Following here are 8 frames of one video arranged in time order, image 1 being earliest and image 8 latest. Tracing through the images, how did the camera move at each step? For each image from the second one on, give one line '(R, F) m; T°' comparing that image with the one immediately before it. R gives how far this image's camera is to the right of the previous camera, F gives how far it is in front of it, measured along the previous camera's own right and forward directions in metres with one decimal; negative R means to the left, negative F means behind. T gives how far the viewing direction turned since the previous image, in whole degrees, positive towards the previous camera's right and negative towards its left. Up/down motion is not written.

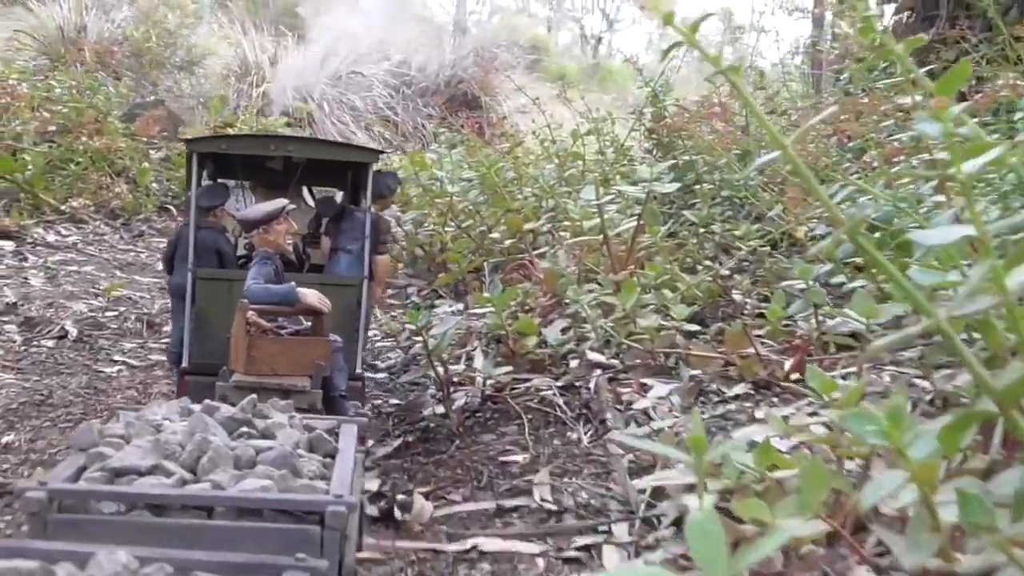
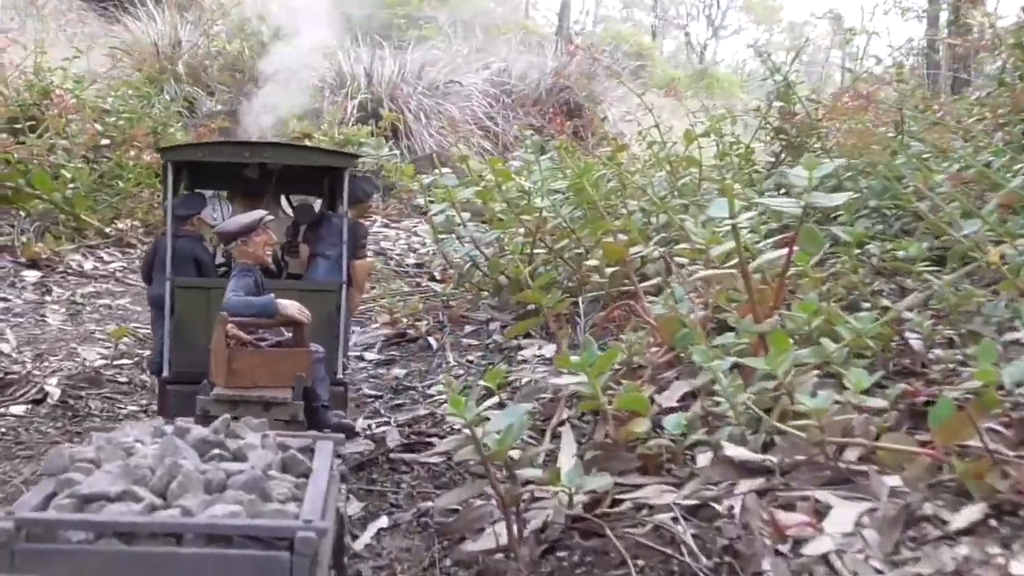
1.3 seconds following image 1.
(0.0, +1.5) m; -4°
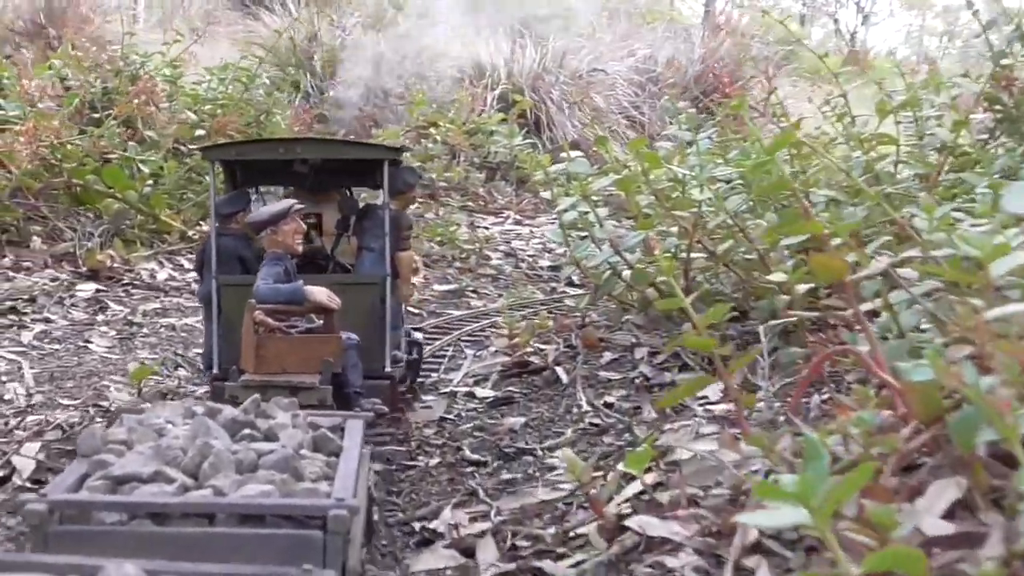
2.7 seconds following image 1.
(0.0, +1.5) m; -5°
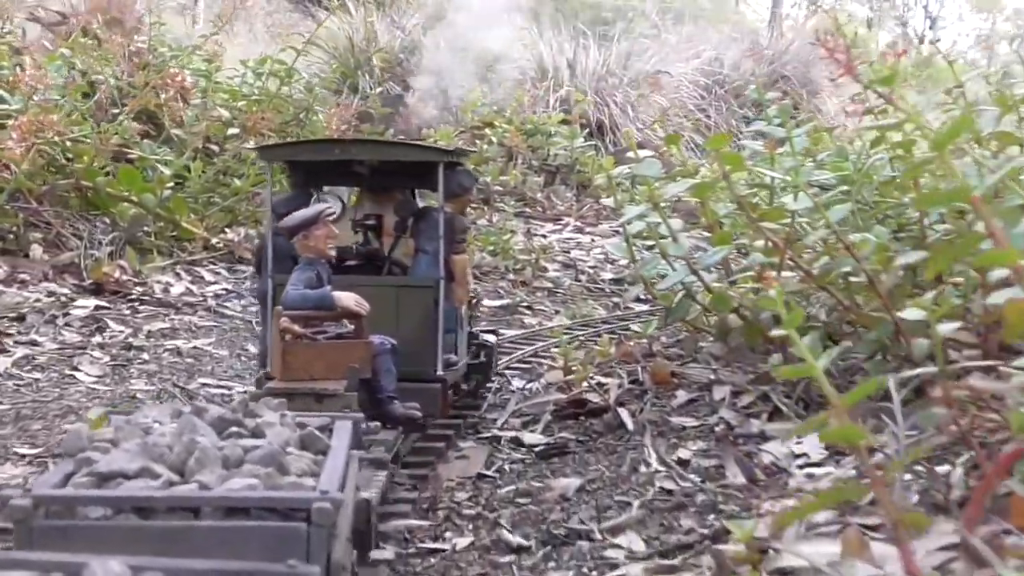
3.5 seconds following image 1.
(0.0, +0.9) m; -2°
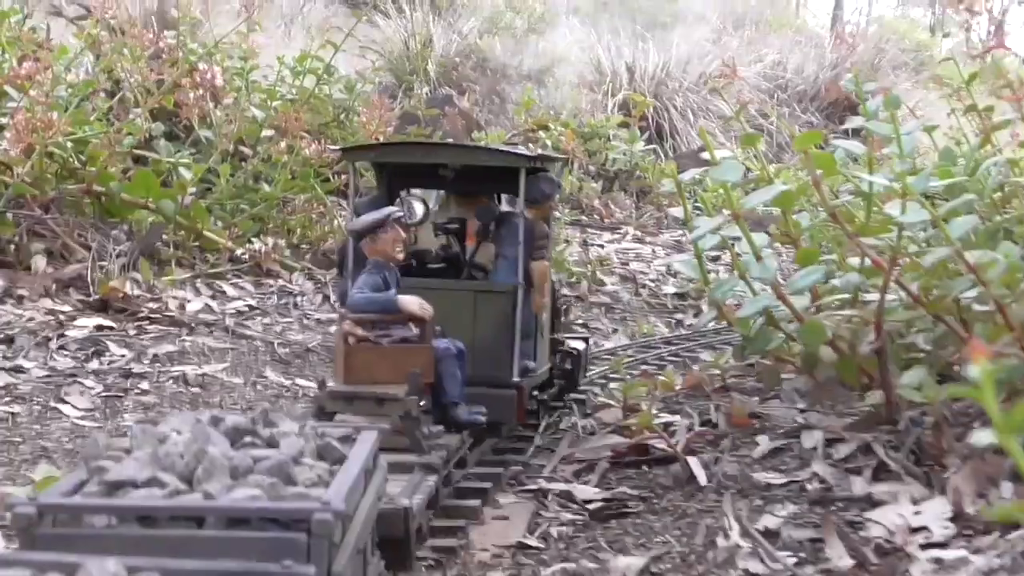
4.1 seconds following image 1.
(0.0, +0.7) m; -2°
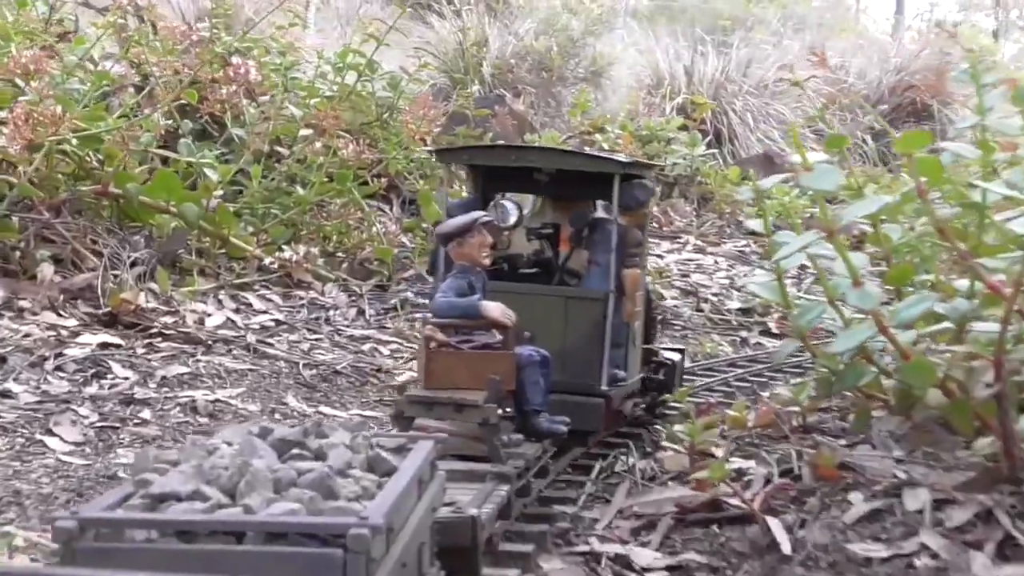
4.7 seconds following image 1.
(0.0, +0.6) m; -2°
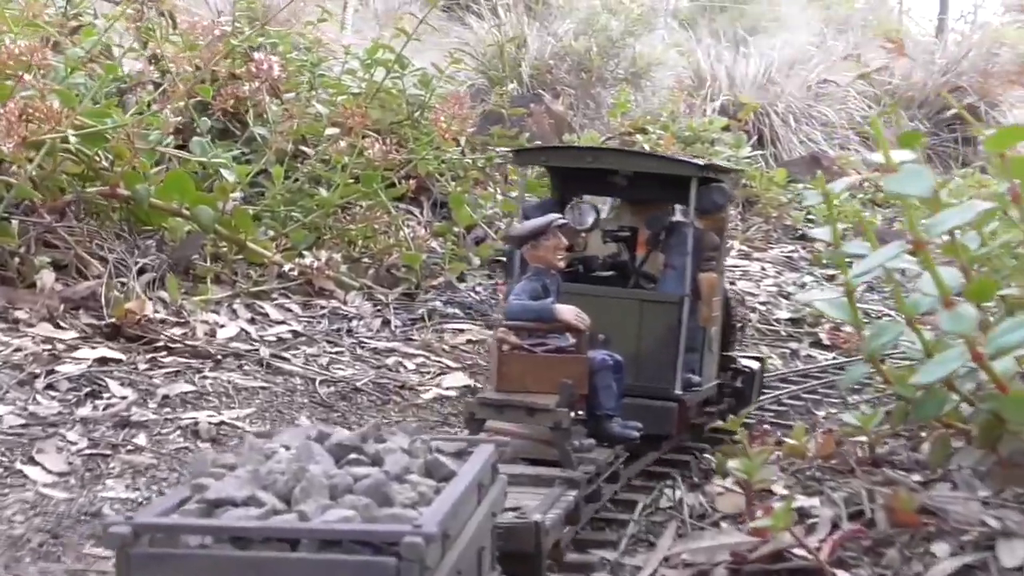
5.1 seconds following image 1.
(0.0, +0.4) m; -1°
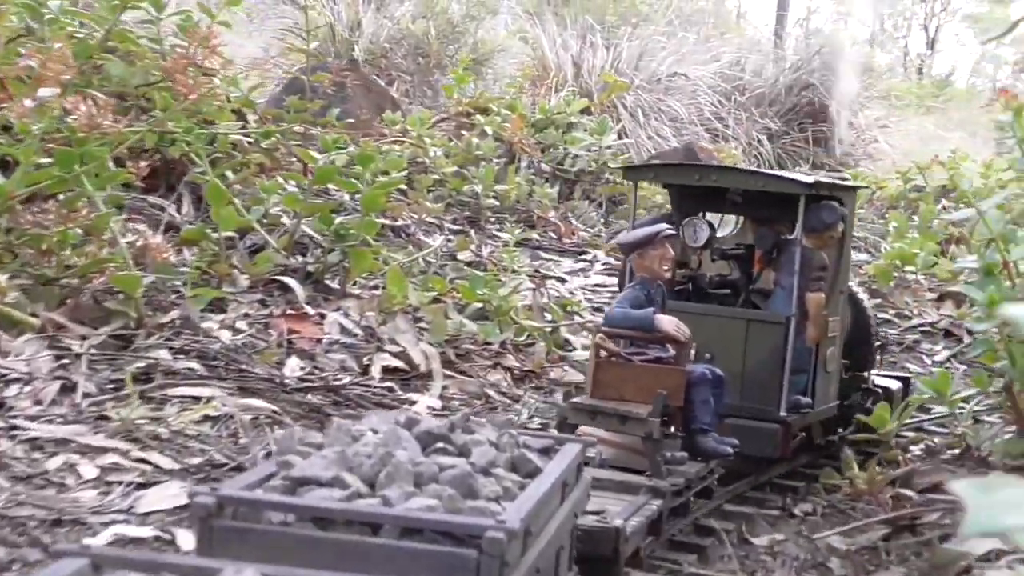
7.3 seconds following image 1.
(+0.2, +2.2) m; +5°
